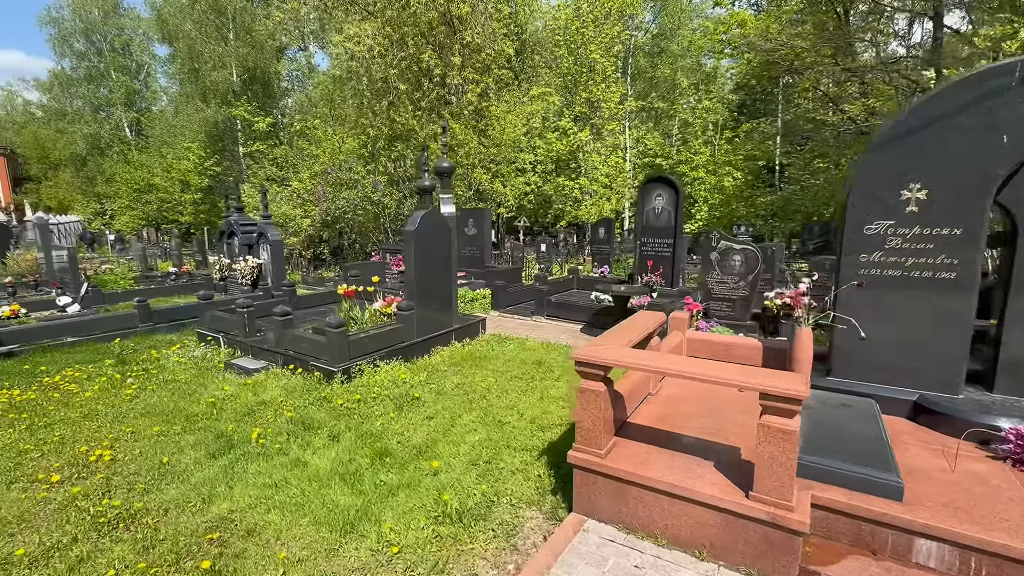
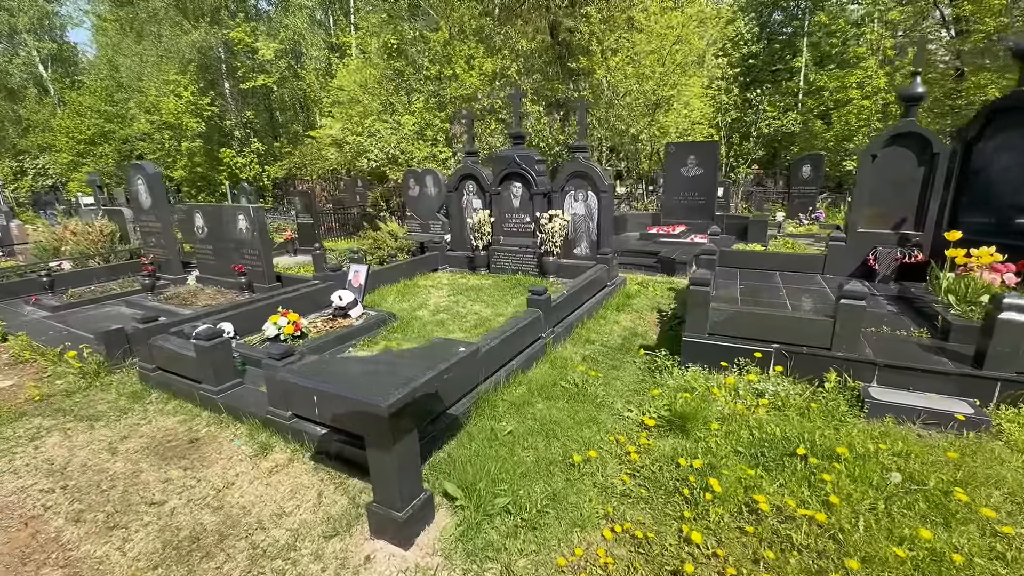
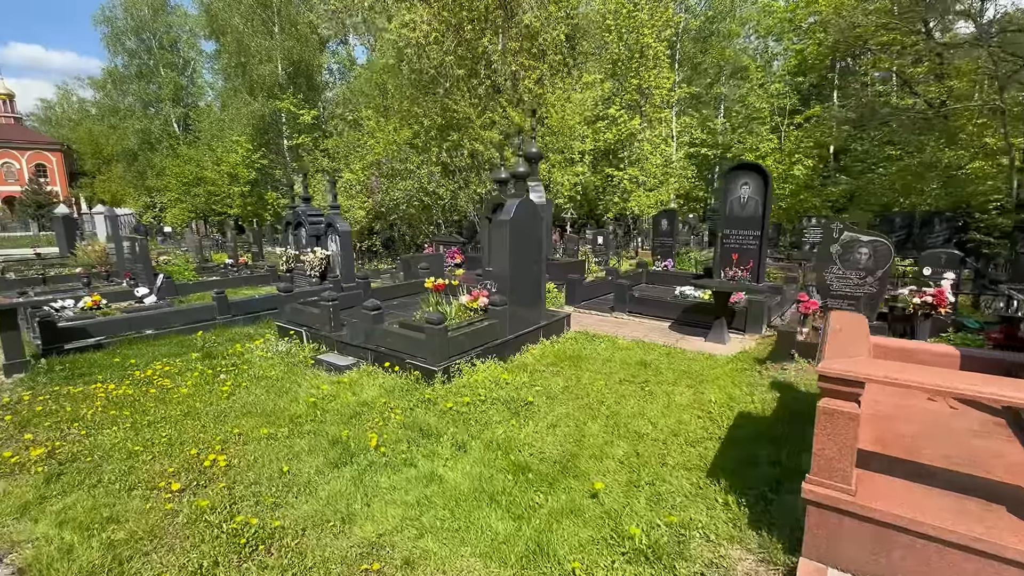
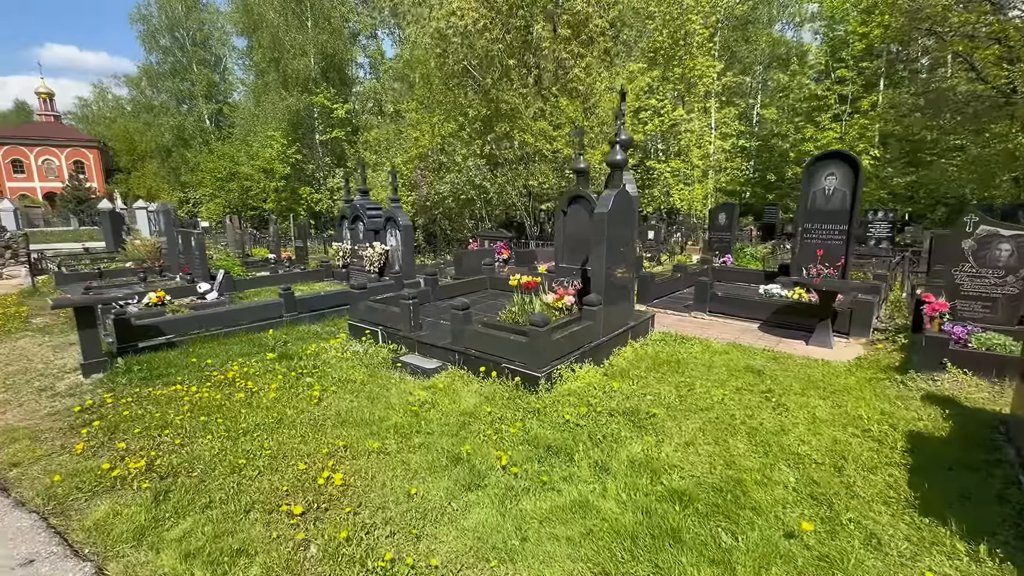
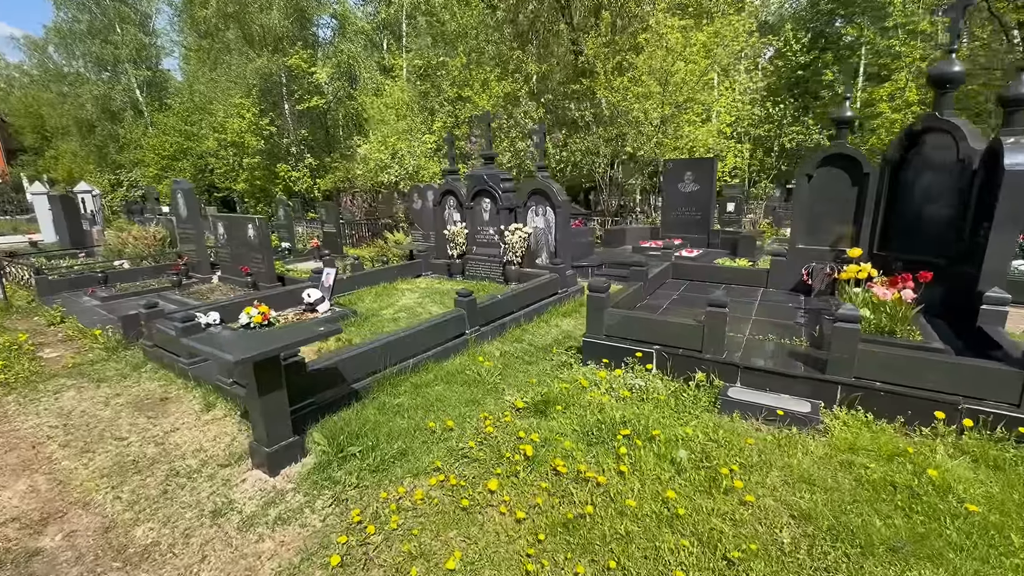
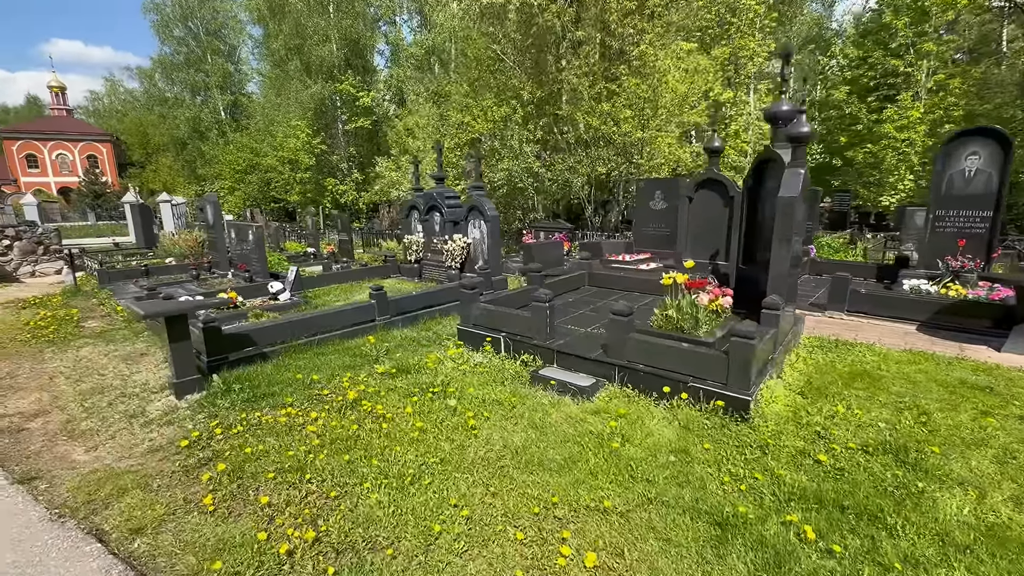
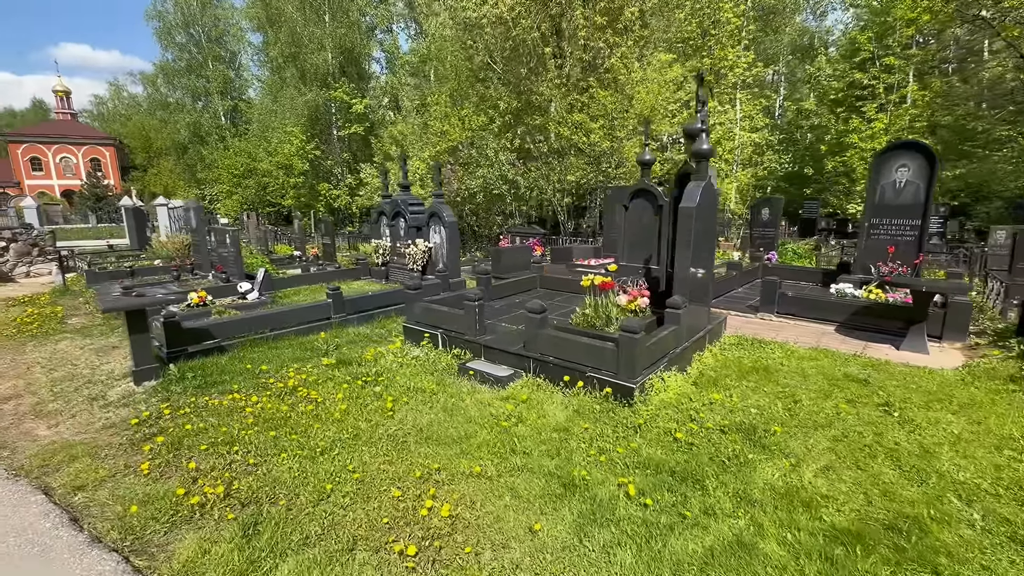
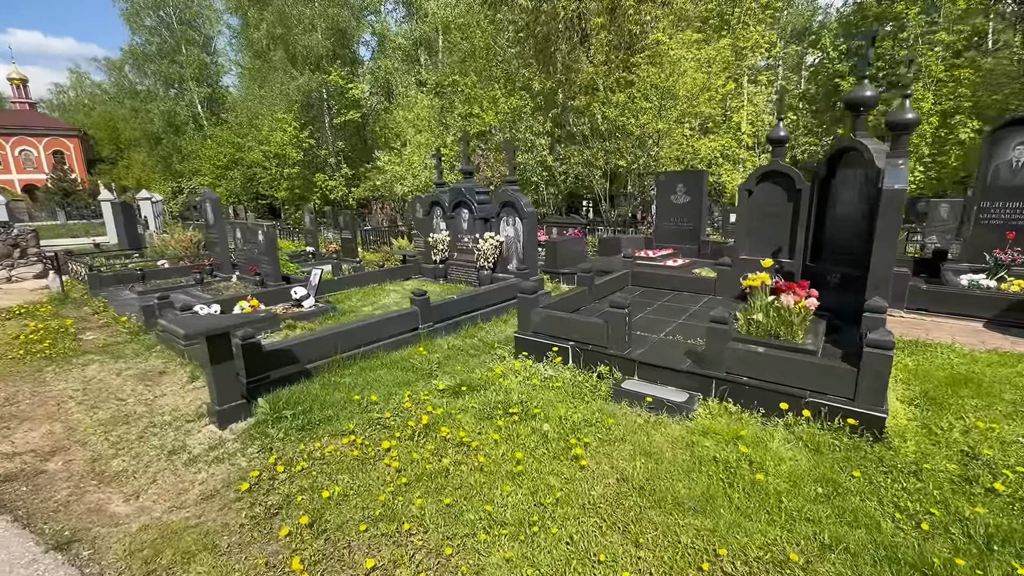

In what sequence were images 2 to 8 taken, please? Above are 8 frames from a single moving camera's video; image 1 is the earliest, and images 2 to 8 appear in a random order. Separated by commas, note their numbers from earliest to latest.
3, 4, 7, 6, 8, 5, 2
